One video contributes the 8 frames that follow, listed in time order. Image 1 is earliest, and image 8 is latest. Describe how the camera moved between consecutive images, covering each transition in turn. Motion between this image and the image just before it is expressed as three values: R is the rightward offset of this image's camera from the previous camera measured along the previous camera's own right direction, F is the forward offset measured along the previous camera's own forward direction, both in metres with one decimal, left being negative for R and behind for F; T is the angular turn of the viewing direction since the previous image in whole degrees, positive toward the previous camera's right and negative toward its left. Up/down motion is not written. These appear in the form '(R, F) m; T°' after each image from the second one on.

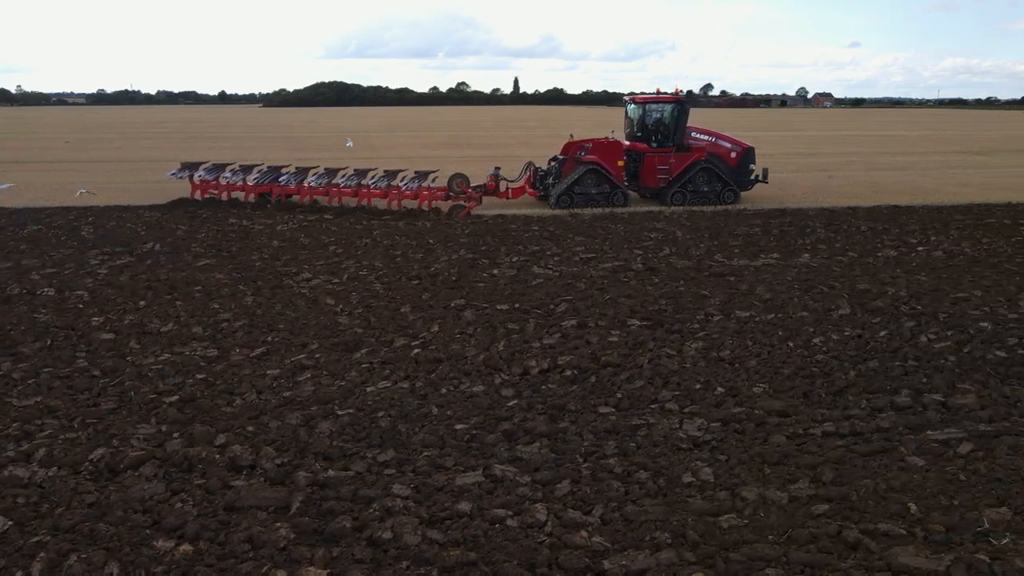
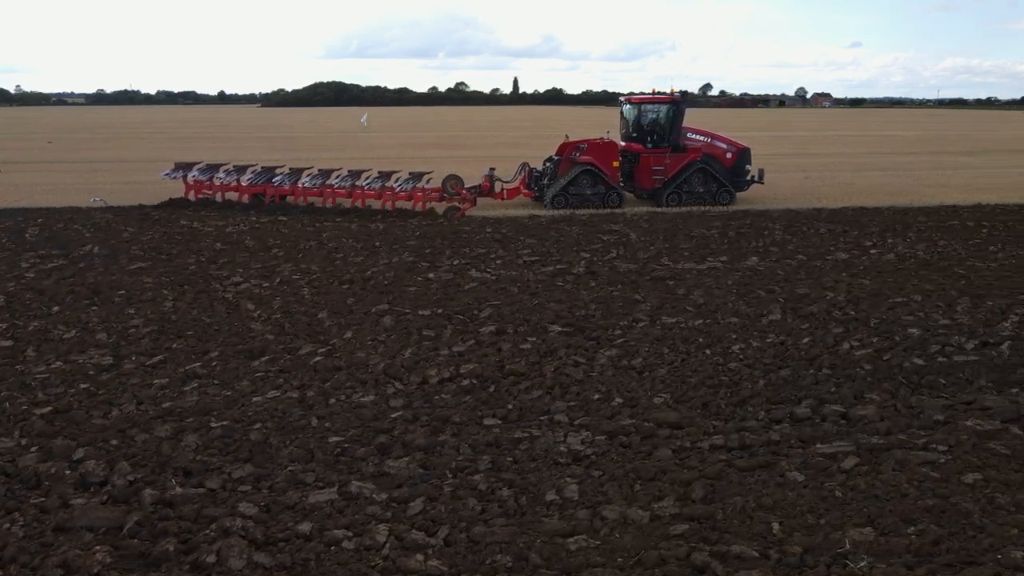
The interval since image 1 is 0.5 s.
(+0.5, +0.2) m; 0°
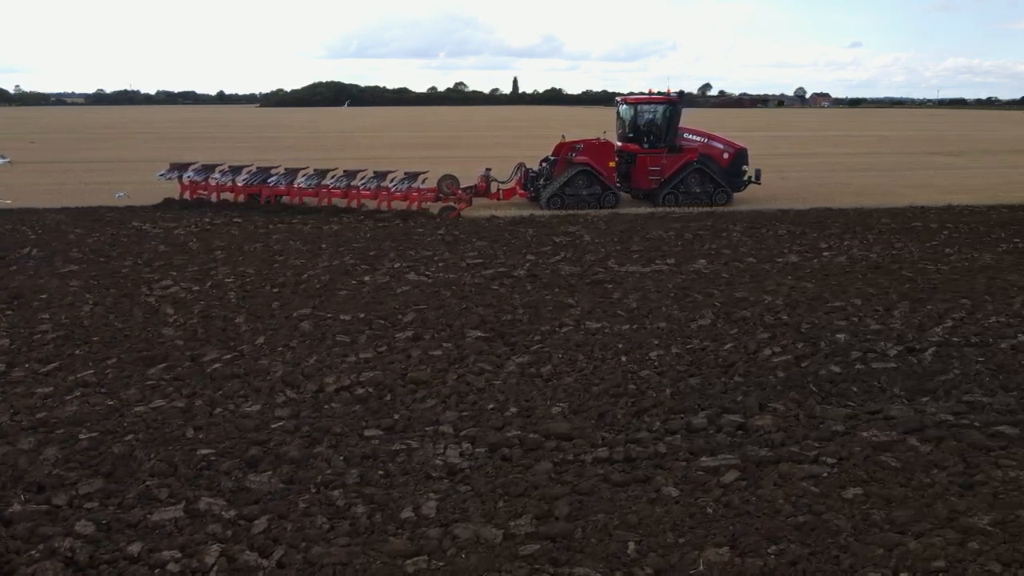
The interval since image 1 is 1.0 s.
(+0.5, +0.2) m; 0°
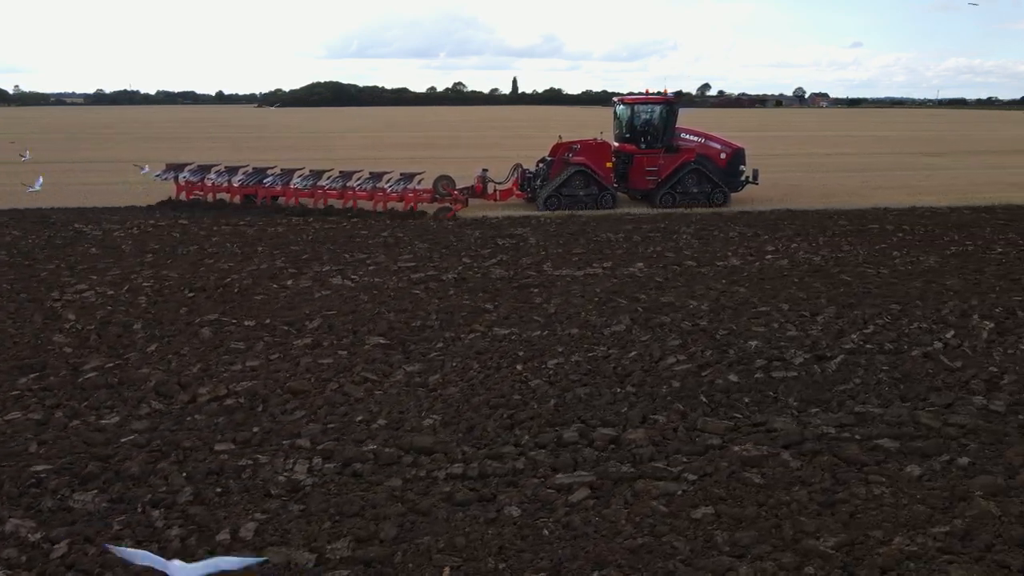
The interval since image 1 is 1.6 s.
(+0.6, +0.2) m; 0°
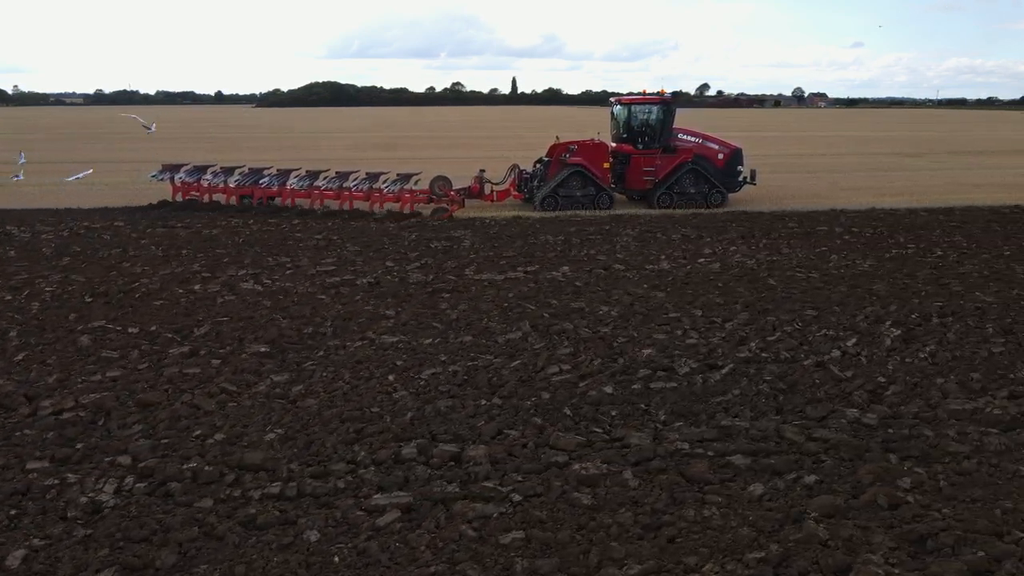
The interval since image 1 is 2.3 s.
(+0.7, +0.2) m; 0°
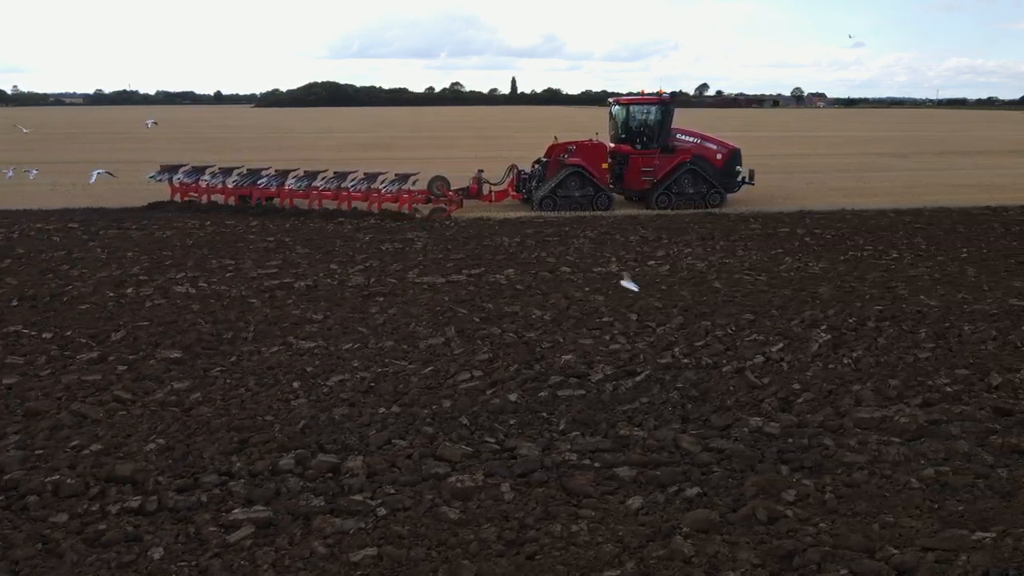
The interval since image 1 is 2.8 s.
(+0.5, +0.1) m; 0°
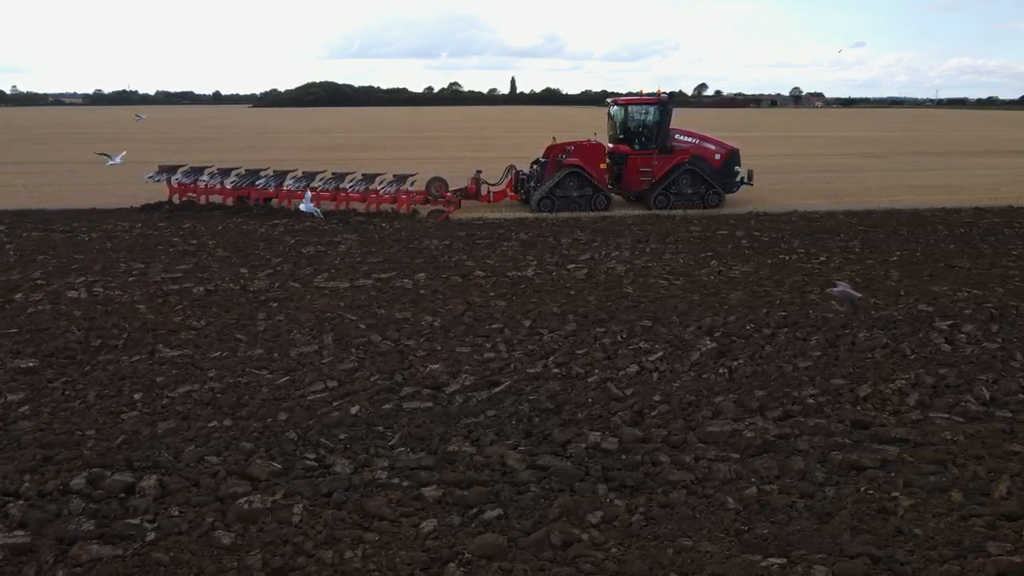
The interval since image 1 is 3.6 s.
(+0.8, +0.2) m; 0°
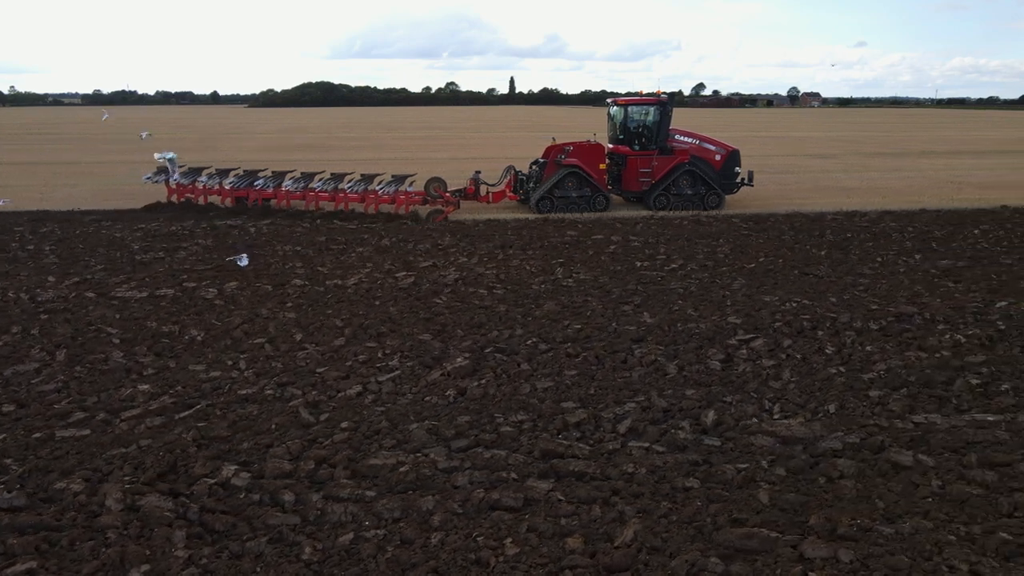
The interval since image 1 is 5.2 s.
(+1.6, +0.5) m; +1°
